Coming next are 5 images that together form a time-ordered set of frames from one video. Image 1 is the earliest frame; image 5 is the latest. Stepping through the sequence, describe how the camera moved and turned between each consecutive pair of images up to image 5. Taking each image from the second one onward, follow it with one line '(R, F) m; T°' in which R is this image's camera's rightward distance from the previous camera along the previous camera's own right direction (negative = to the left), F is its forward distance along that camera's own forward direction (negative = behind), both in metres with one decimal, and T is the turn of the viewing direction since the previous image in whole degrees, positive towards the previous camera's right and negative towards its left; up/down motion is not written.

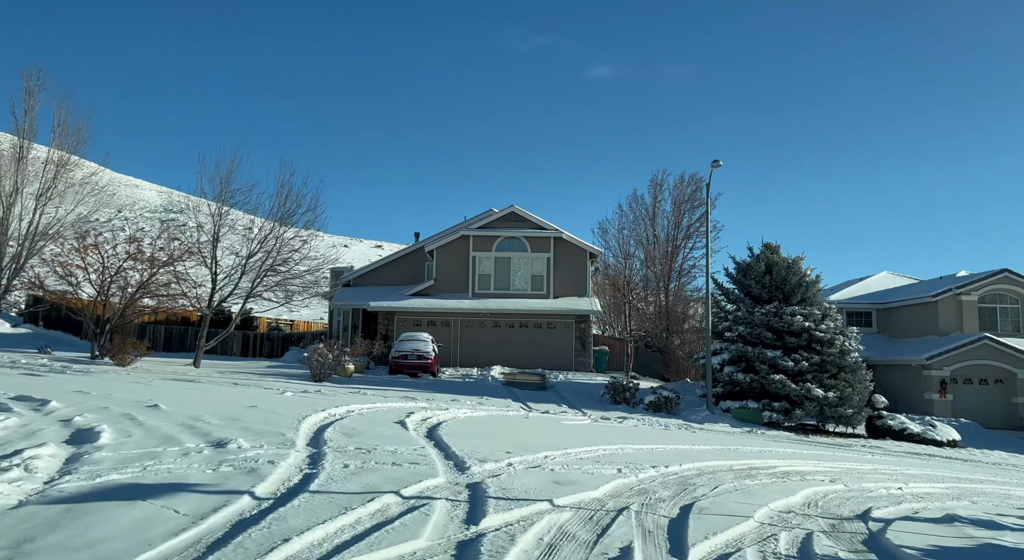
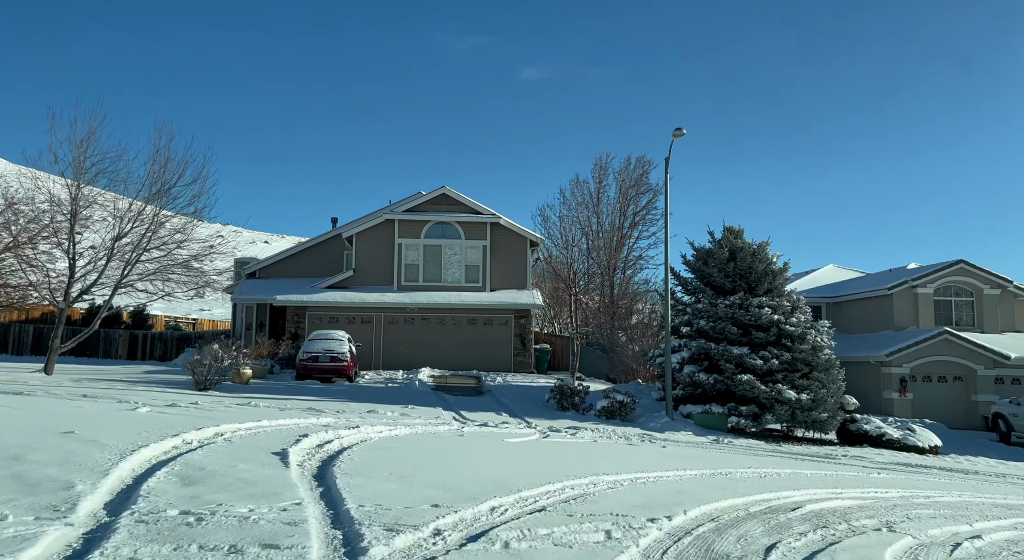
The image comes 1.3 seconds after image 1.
(0.0, +3.2) m; +5°
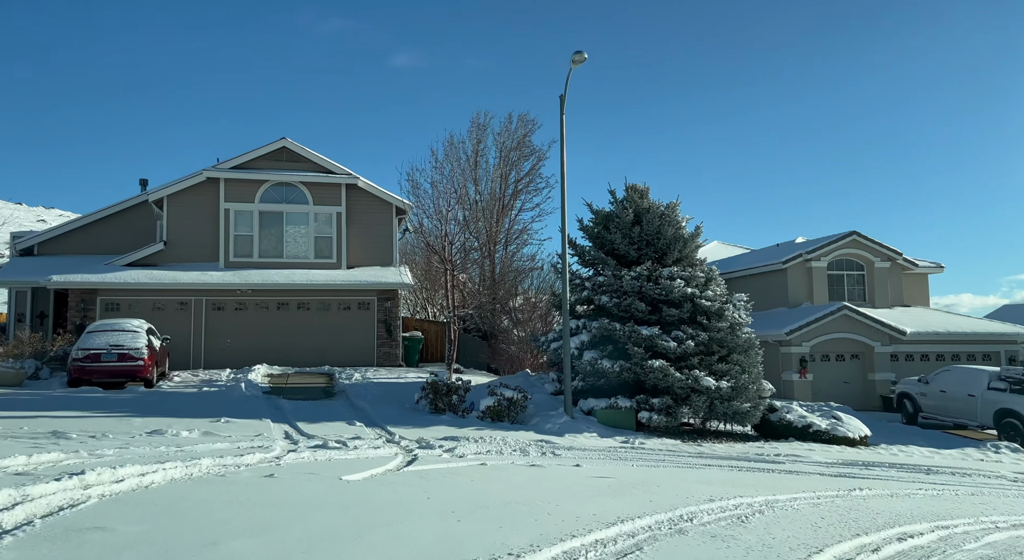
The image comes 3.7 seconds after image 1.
(+0.3, +4.1) m; +10°
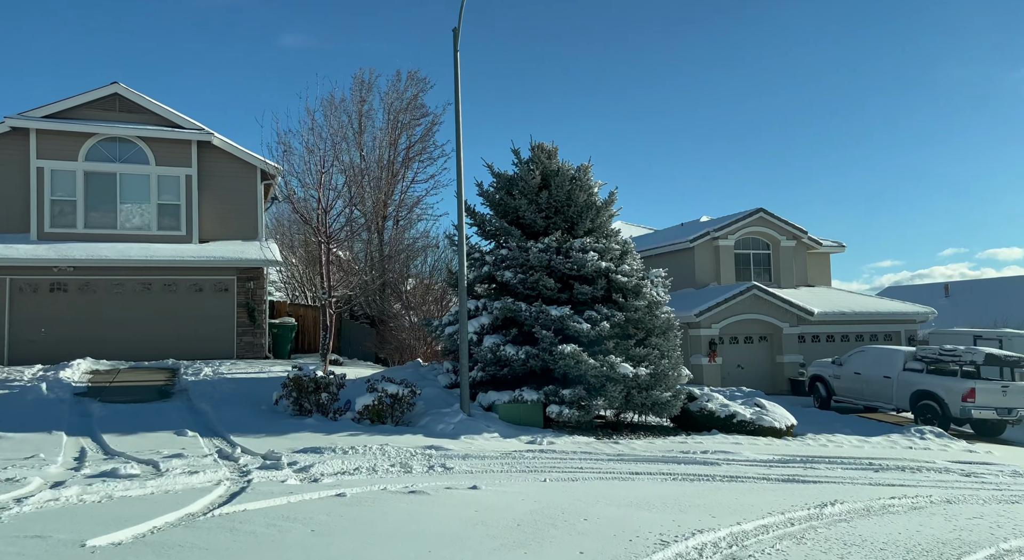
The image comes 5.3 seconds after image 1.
(+0.2, +2.5) m; +8°
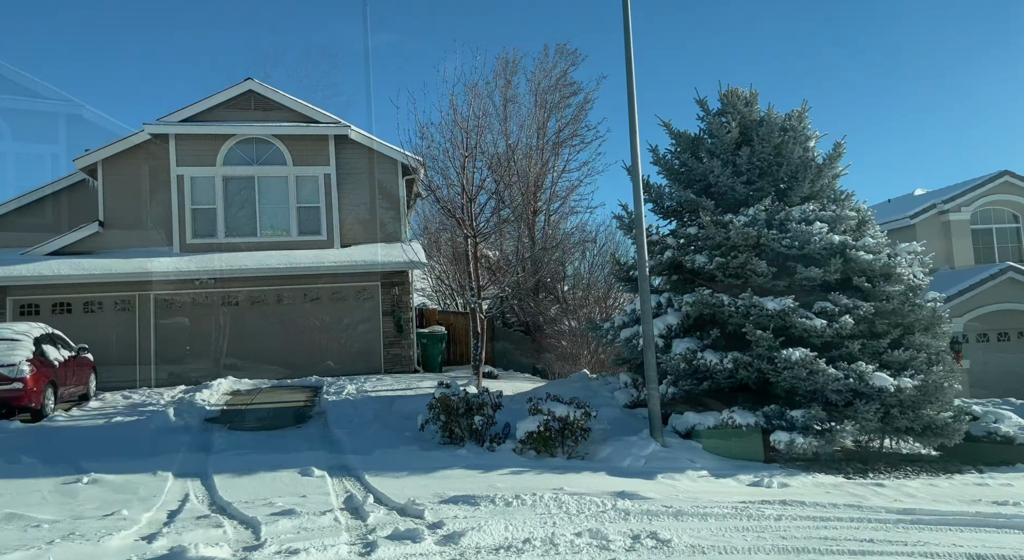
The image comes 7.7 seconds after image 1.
(-0.6, +2.6) m; -12°
